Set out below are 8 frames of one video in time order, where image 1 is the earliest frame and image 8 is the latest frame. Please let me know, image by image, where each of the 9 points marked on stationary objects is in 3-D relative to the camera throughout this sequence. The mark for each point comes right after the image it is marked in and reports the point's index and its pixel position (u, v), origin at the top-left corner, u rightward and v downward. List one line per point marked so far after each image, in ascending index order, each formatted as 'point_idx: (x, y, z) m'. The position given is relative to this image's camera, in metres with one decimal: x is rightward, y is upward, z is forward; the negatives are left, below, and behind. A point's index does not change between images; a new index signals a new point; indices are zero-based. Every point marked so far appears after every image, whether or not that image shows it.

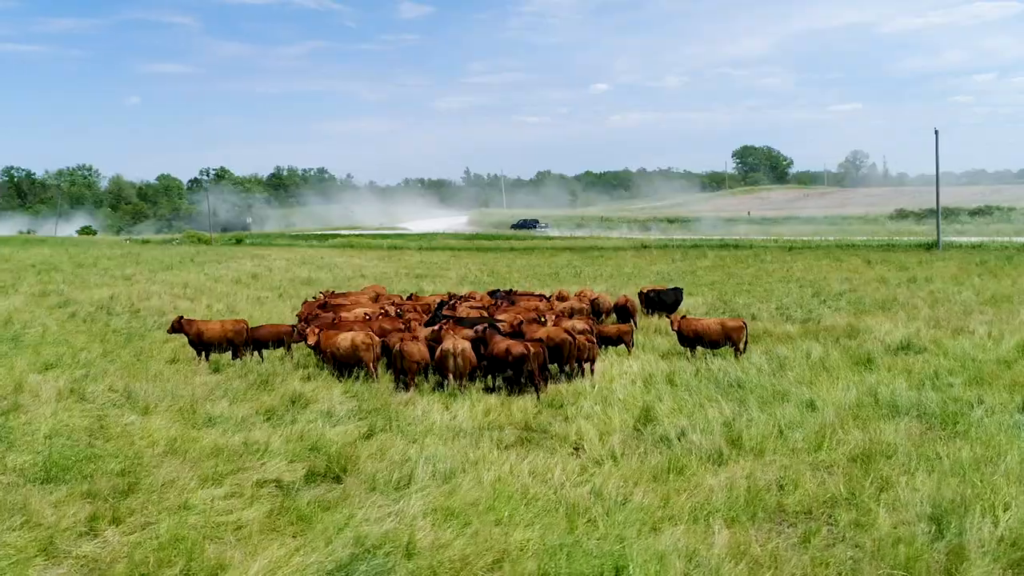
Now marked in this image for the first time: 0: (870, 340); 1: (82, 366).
0: (+6.0, -0.9, +13.9) m
1: (-6.1, -1.1, +11.7) m
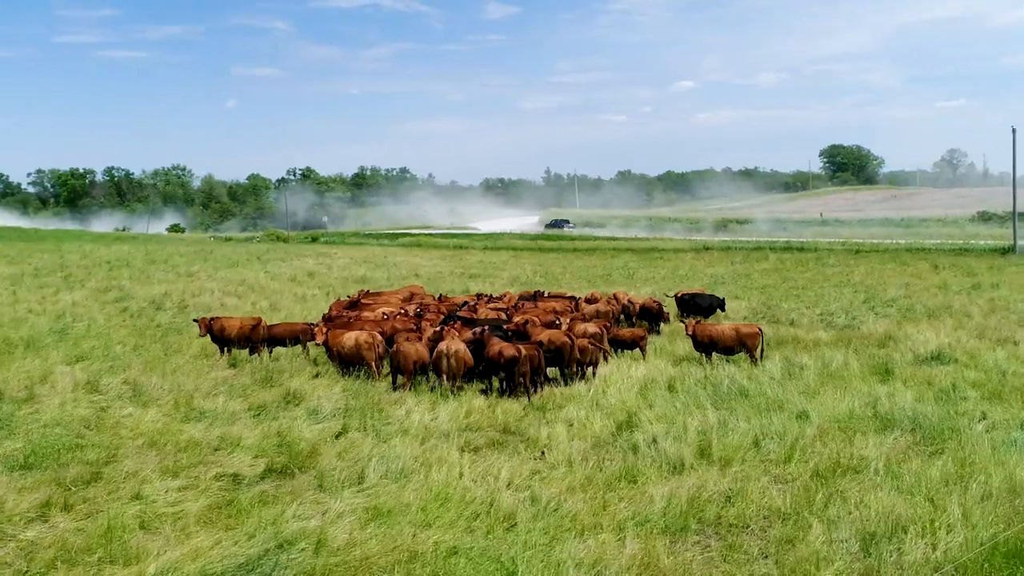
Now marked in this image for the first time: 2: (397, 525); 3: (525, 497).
0: (+6.3, -1.0, +13.4) m
1: (-6.0, -1.0, +12.3) m
2: (-0.8, -1.6, +5.6) m
3: (+0.1, -1.5, +6.2) m
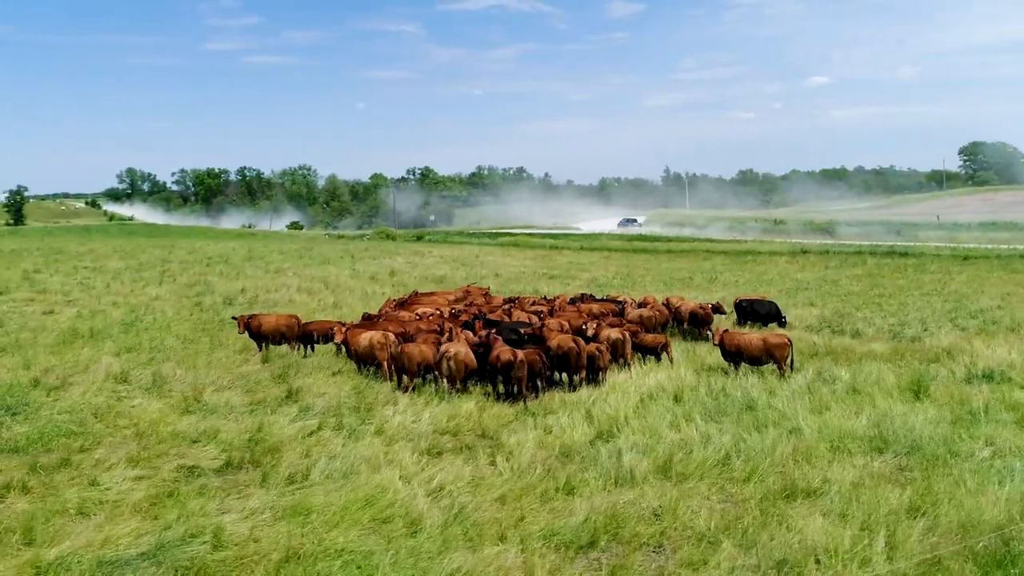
0: (+6.6, -1.2, +12.5) m
1: (-5.6, -1.0, +13.1) m
2: (-1.4, -1.6, +5.7) m
3: (-0.5, -1.6, +6.2) m
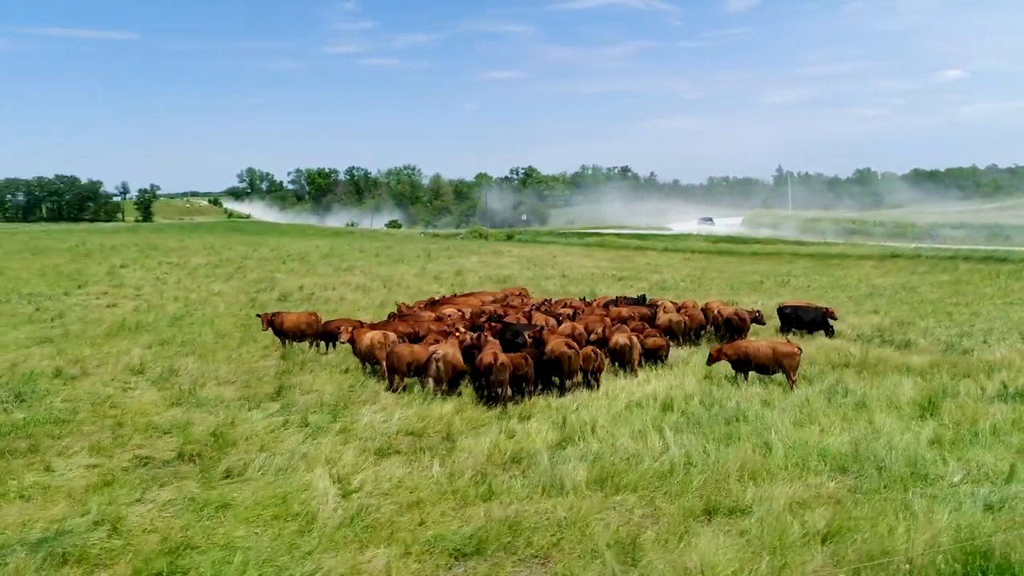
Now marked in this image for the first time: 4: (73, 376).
0: (+6.6, -1.3, +11.6) m
1: (-5.4, -0.9, +13.8) m
2: (-2.2, -1.6, +6.0) m
3: (-1.2, -1.6, +6.3) m
4: (-5.8, -1.2, +11.0) m
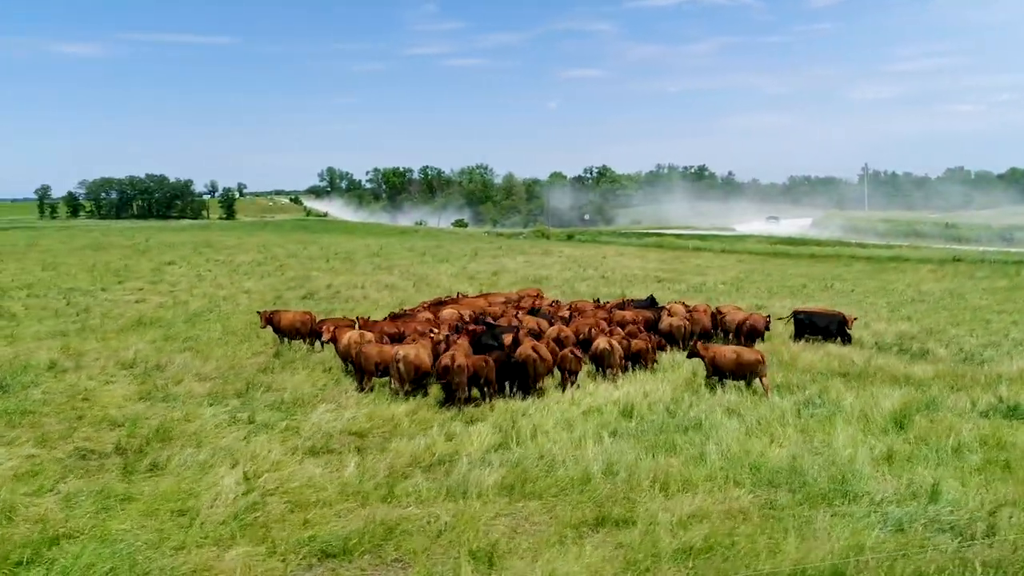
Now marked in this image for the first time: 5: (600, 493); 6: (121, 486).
0: (+6.3, -1.4, +11.1) m
1: (-5.6, -0.9, +14.3) m
2: (-3.1, -1.7, +6.2) m
3: (-2.0, -1.6, +6.5) m
4: (-6.2, -1.1, +11.6) m
5: (+0.7, -1.7, +6.9) m
6: (-3.2, -1.6, +6.8) m
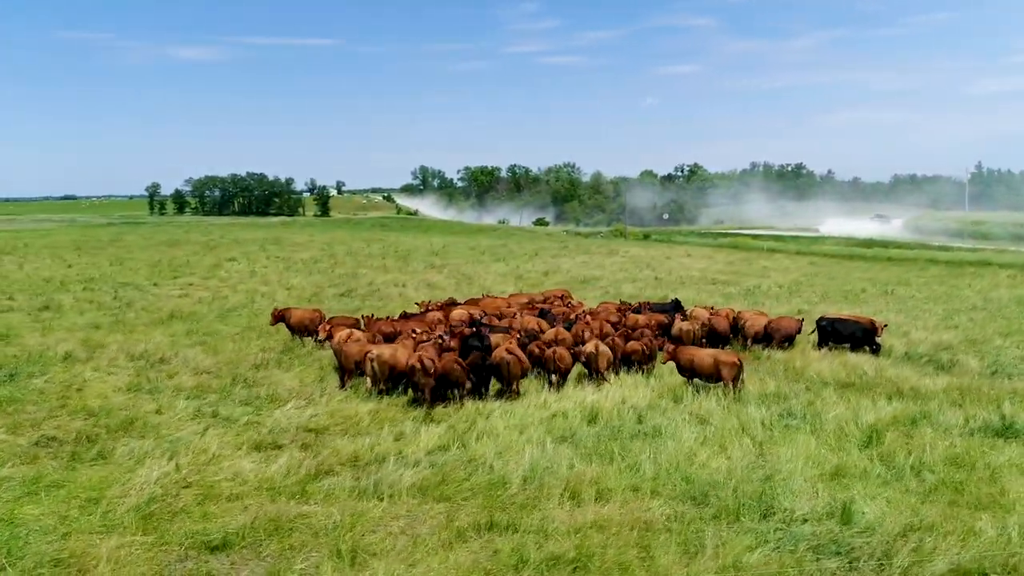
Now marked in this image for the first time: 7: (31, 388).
0: (+5.9, -1.5, +10.4) m
1: (-5.5, -0.8, +14.9) m
2: (-3.9, -1.6, +6.6) m
3: (-2.8, -1.7, +6.8) m
4: (-6.4, -1.1, +12.3) m
5: (0.0, -1.7, +6.9) m
6: (-3.9, -1.6, +7.3) m
7: (-6.0, -1.2, +10.4) m
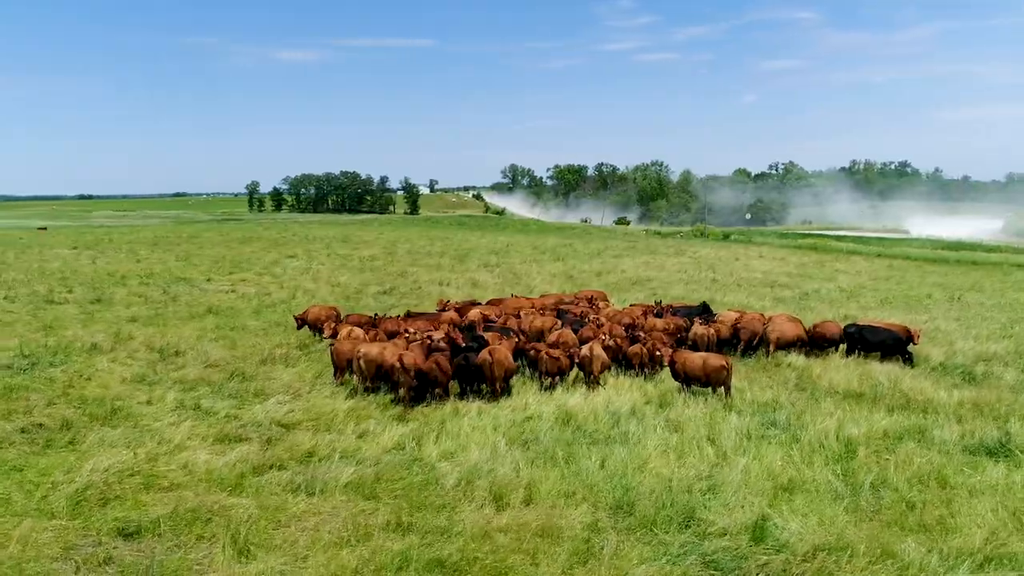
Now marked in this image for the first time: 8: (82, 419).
0: (+5.6, -1.7, +9.9) m
1: (-5.2, -0.8, +15.5) m
2: (-4.5, -1.6, +7.1) m
3: (-3.5, -1.6, +7.2) m
4: (-6.4, -1.0, +13.0) m
5: (-0.7, -1.8, +7.0) m
6: (-4.5, -1.6, +7.7) m
7: (-6.2, -1.2, +11.1) m
8: (-4.7, -1.4, +9.1) m
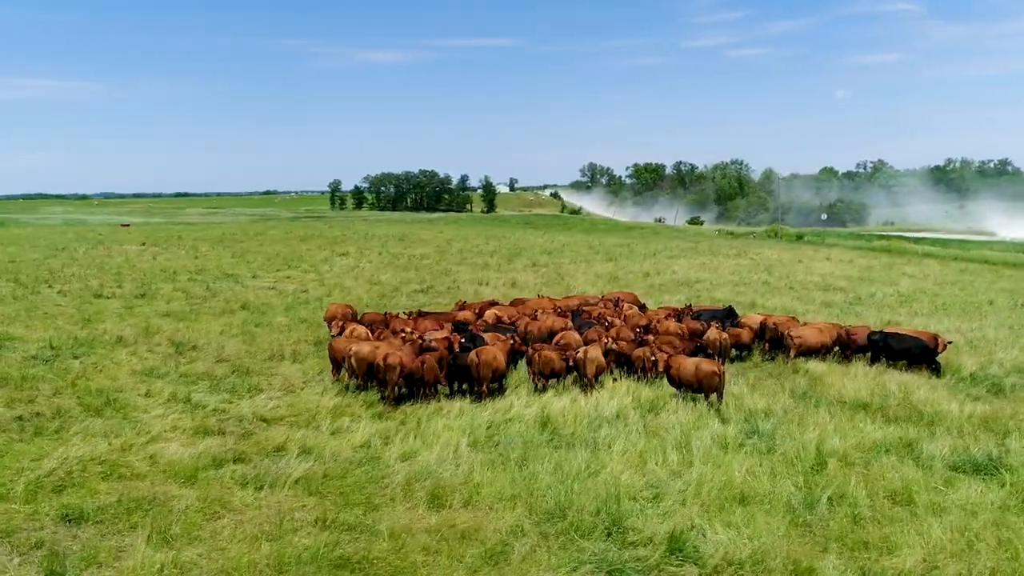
0: (+5.3, -1.7, +9.4) m
1: (-4.9, -0.7, +16.1) m
2: (-5.0, -1.6, +7.6) m
3: (-4.0, -1.6, +7.5) m
4: (-6.4, -0.9, +13.6) m
5: (-1.2, -1.8, +7.1) m
6: (-5.0, -1.5, +8.2) m
7: (-6.3, -1.1, +11.7) m
8: (-5.0, -1.4, +9.6) m
